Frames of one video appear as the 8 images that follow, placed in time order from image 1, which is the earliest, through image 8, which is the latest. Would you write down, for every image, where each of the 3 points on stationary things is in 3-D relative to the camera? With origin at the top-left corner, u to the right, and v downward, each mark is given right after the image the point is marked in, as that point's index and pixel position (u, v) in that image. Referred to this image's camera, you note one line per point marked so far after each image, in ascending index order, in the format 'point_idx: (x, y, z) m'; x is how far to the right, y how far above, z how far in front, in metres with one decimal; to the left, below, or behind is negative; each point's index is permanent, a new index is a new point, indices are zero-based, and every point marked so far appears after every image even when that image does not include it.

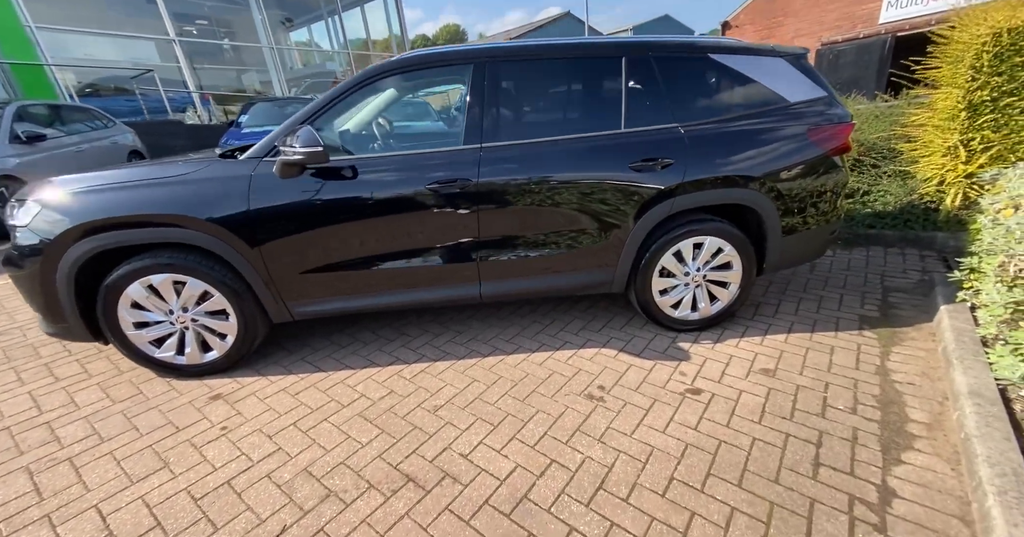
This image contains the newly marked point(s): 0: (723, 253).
0: (+1.7, +0.1, +3.7) m
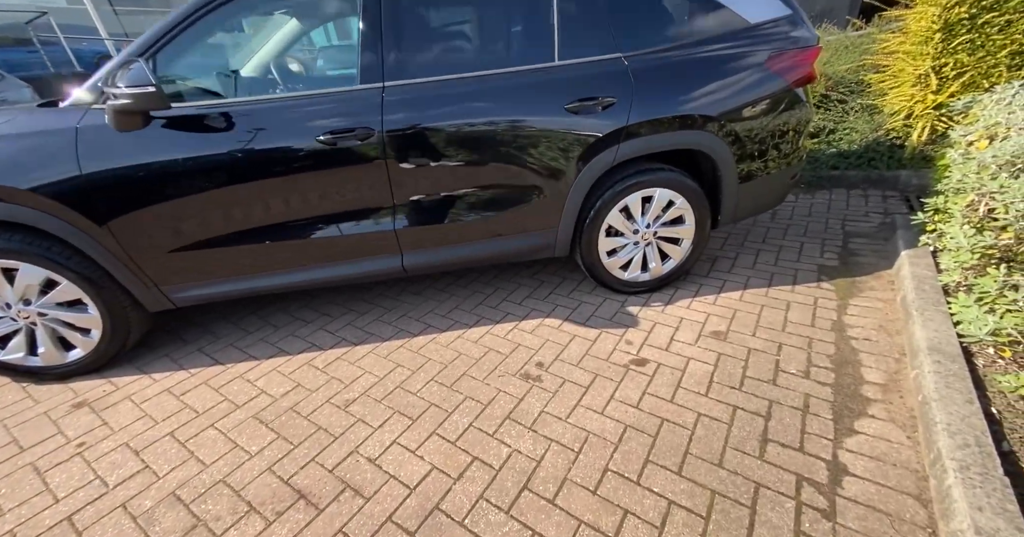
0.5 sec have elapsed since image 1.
0: (+1.2, +0.4, +3.4) m
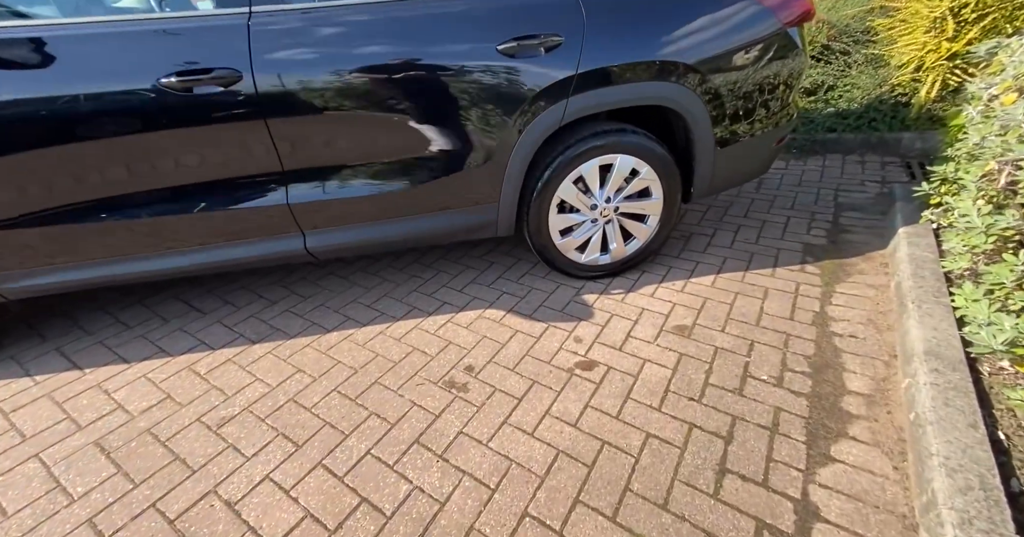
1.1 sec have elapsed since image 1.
0: (+0.8, +0.6, +2.9) m
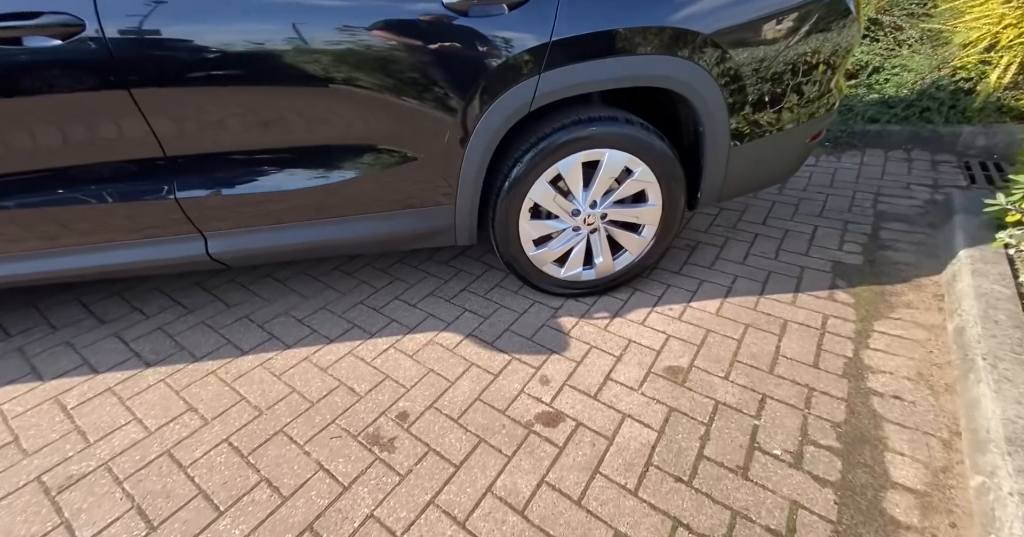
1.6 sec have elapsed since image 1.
0: (+0.6, +0.4, +2.3) m
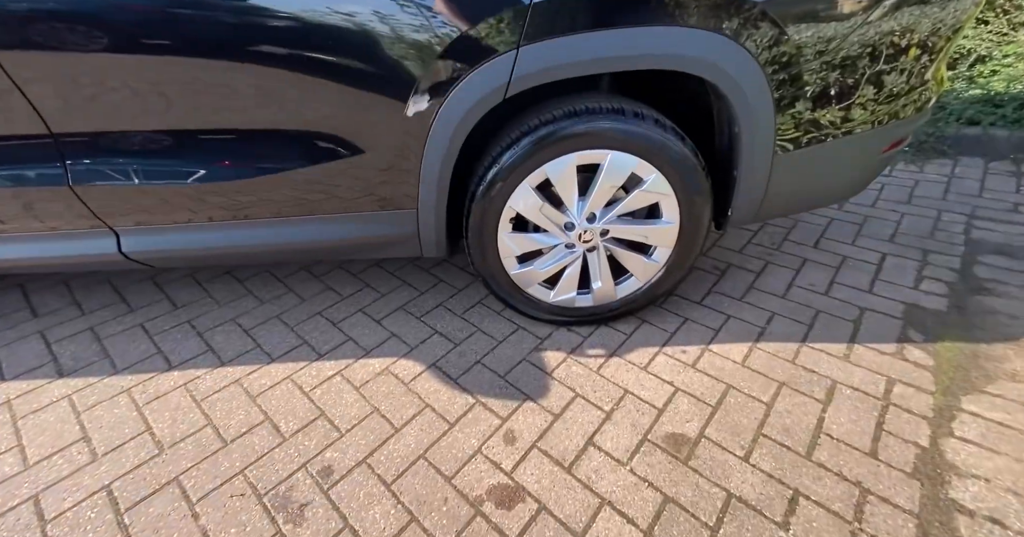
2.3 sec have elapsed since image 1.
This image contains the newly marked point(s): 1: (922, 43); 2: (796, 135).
0: (+0.5, +0.3, +1.8) m
1: (+1.6, +0.9, +1.8) m
2: (+1.1, +0.5, +1.8) m
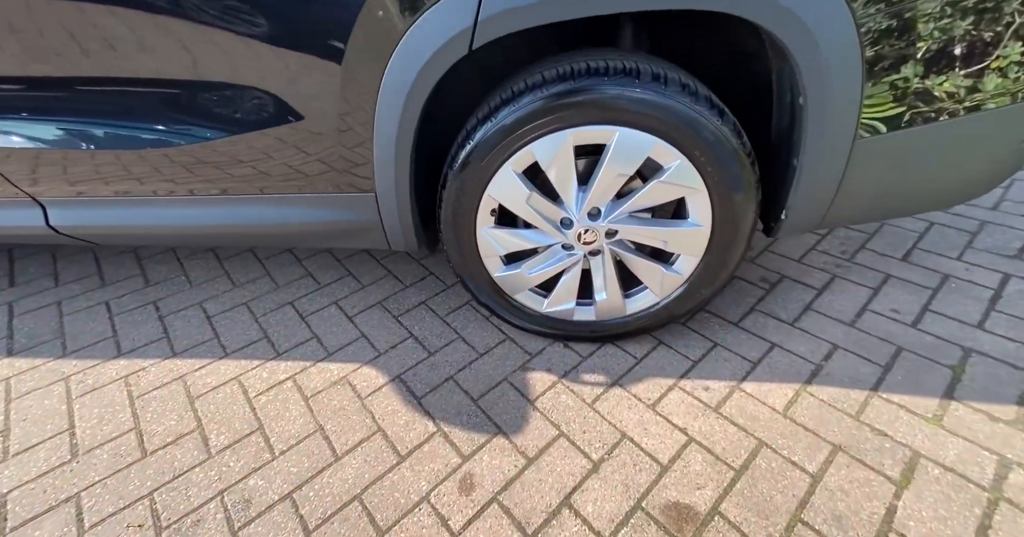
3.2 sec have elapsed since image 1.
0: (+0.4, +0.3, +1.3) m
1: (+1.5, +0.8, +1.2) m
2: (+1.1, +0.4, +1.3) m
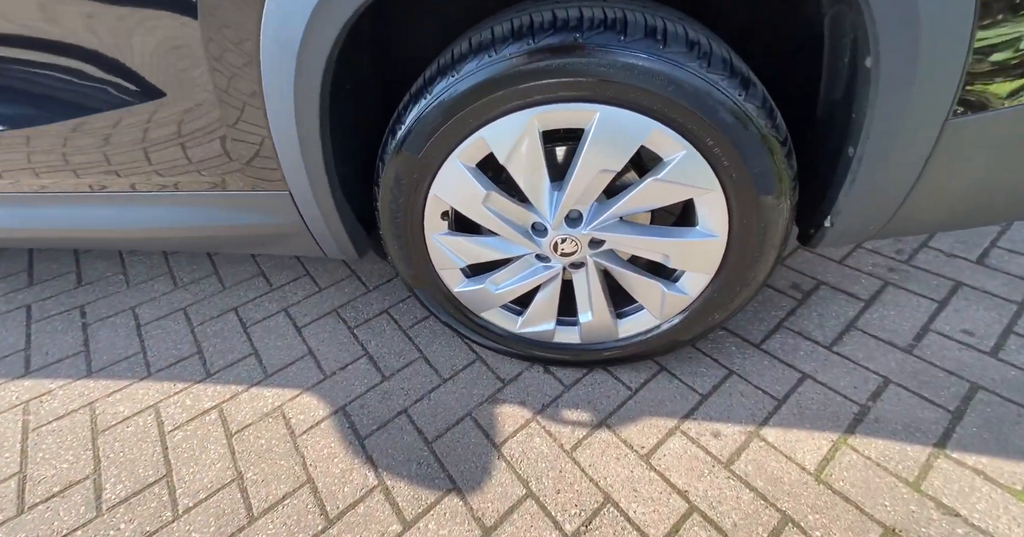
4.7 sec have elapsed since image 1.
0: (+0.3, +0.2, +1.0) m
1: (+1.4, +0.7, +0.8) m
2: (+0.9, +0.4, +0.9) m
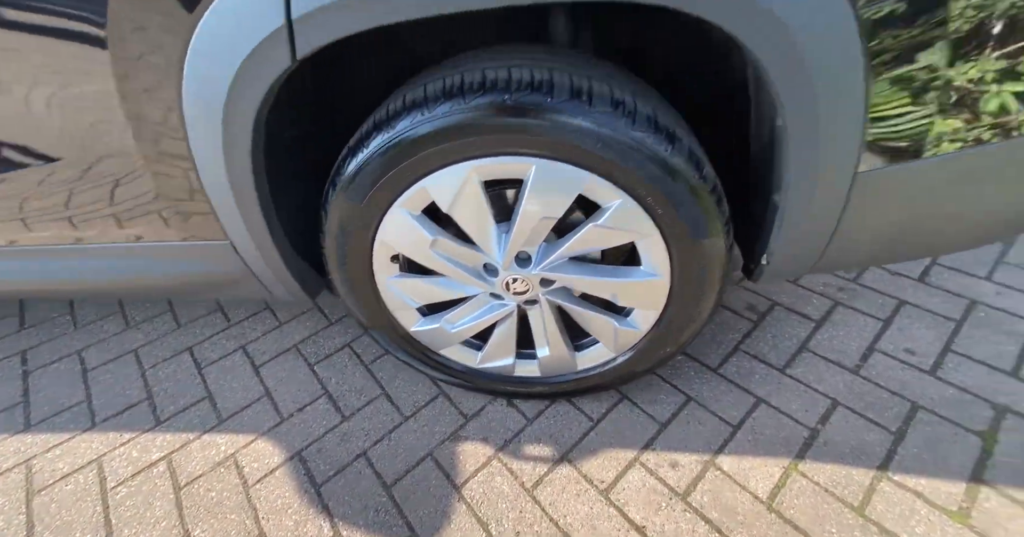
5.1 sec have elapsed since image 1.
0: (+0.2, +0.1, +1.0) m
1: (+1.3, +0.6, +0.8) m
2: (+0.8, +0.3, +0.9) m
